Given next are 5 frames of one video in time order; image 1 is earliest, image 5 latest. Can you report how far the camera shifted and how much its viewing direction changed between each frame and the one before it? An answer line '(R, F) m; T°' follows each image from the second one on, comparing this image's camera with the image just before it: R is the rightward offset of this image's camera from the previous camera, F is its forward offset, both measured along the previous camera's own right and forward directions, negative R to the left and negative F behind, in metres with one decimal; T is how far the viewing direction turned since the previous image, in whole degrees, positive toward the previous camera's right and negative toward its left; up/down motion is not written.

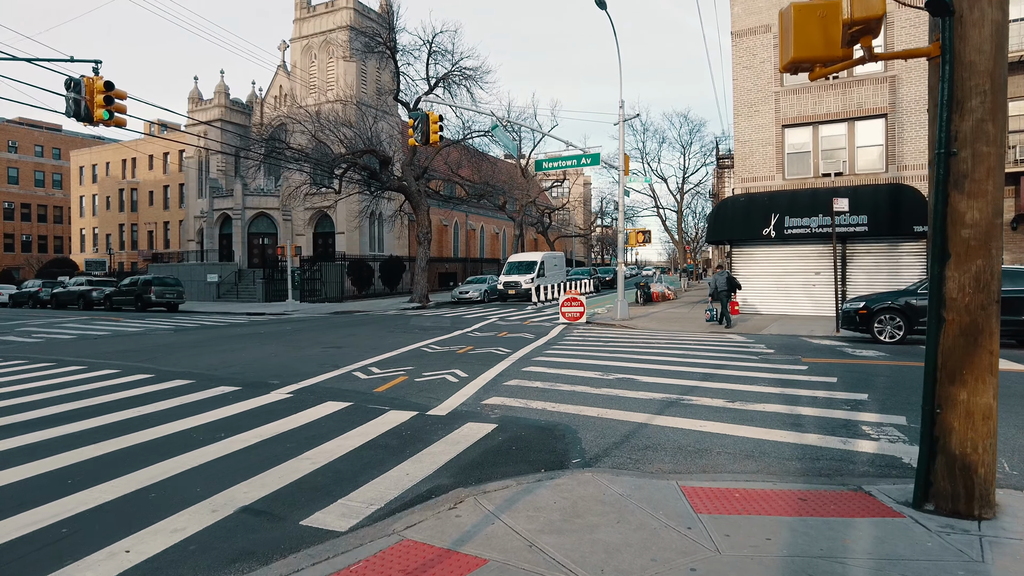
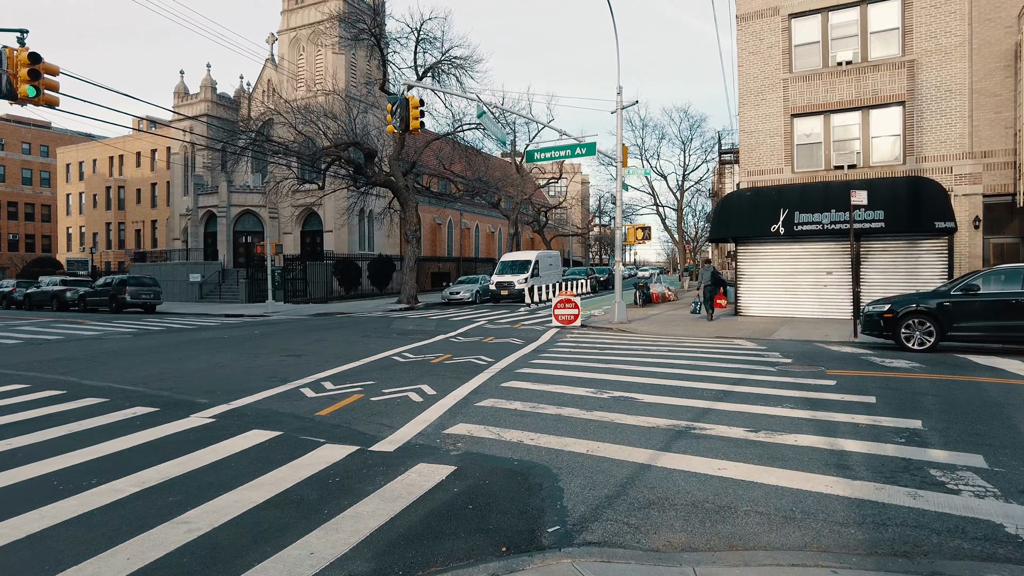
(+0.3, +1.5) m; 0°
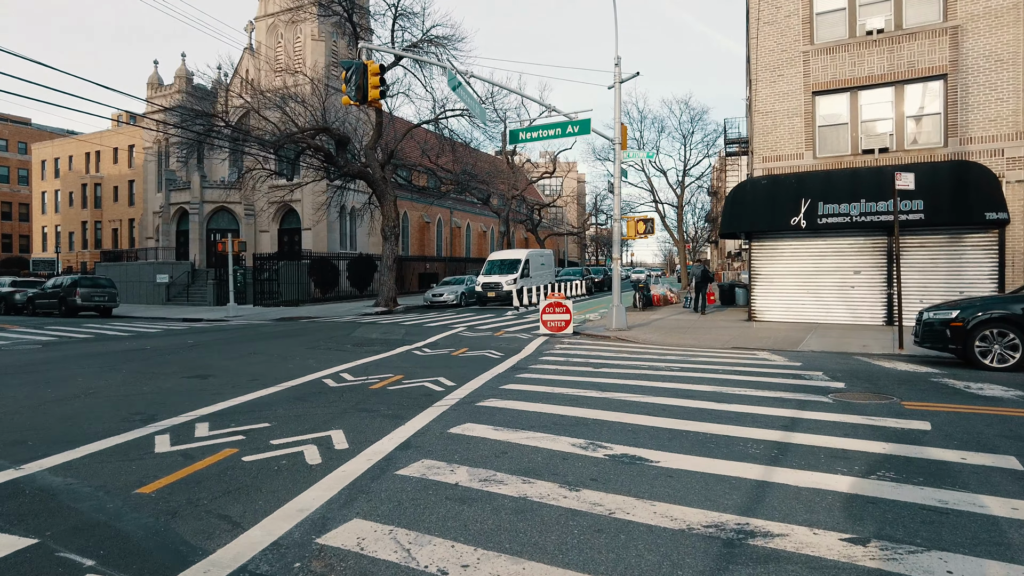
(+0.4, +2.7) m; 0°
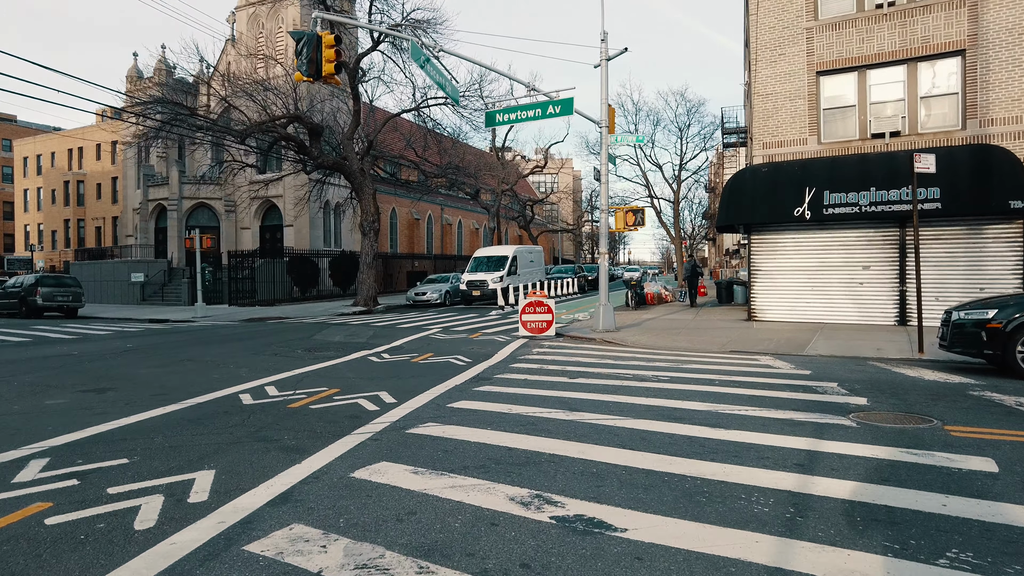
(+0.5, +1.5) m; 0°
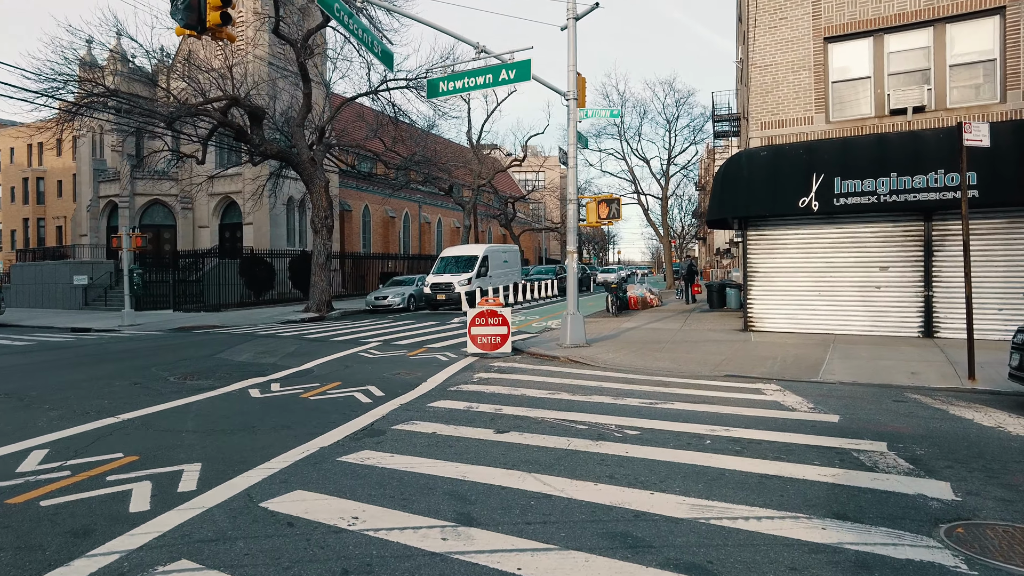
(+0.8, +2.7) m; +1°
